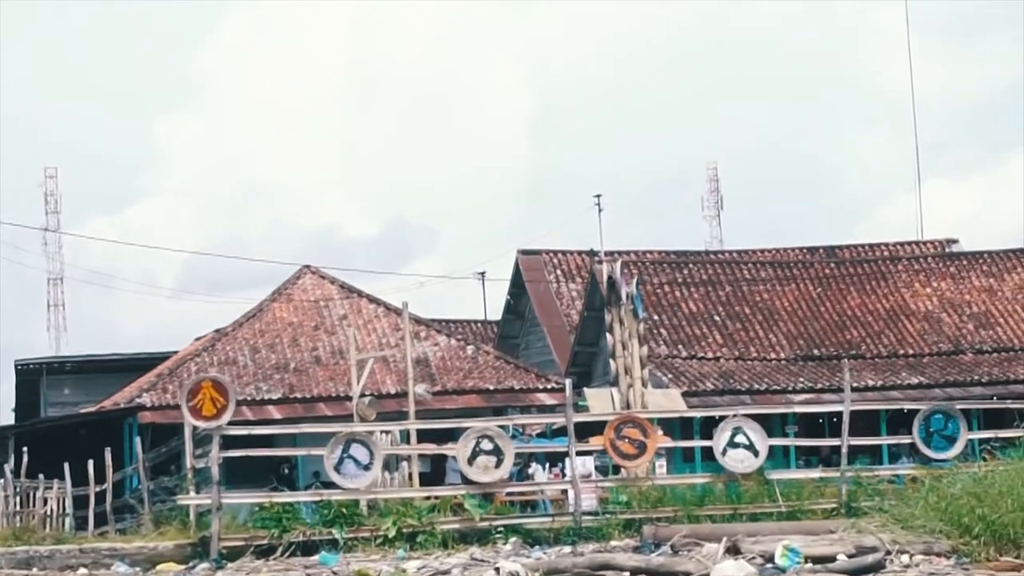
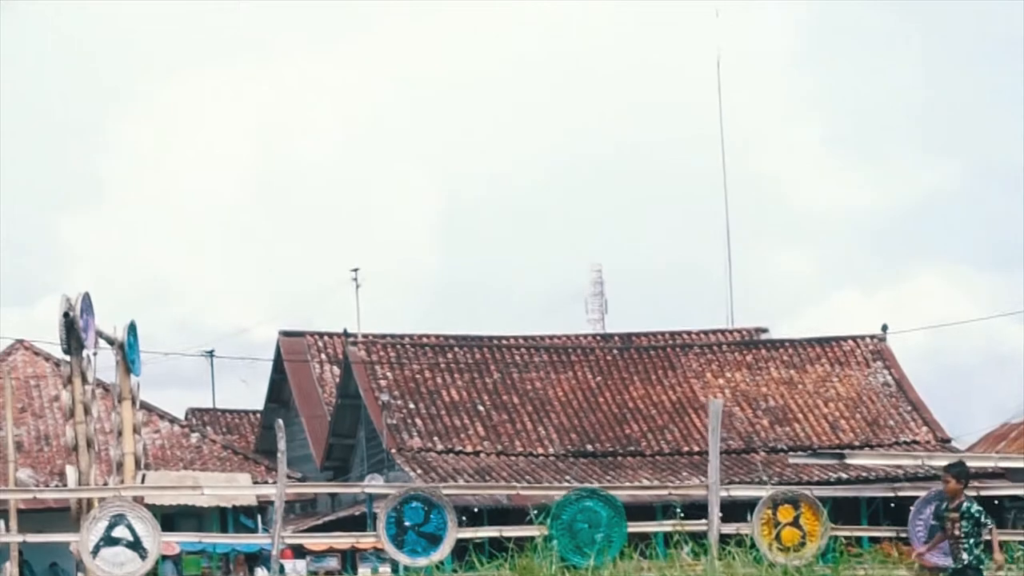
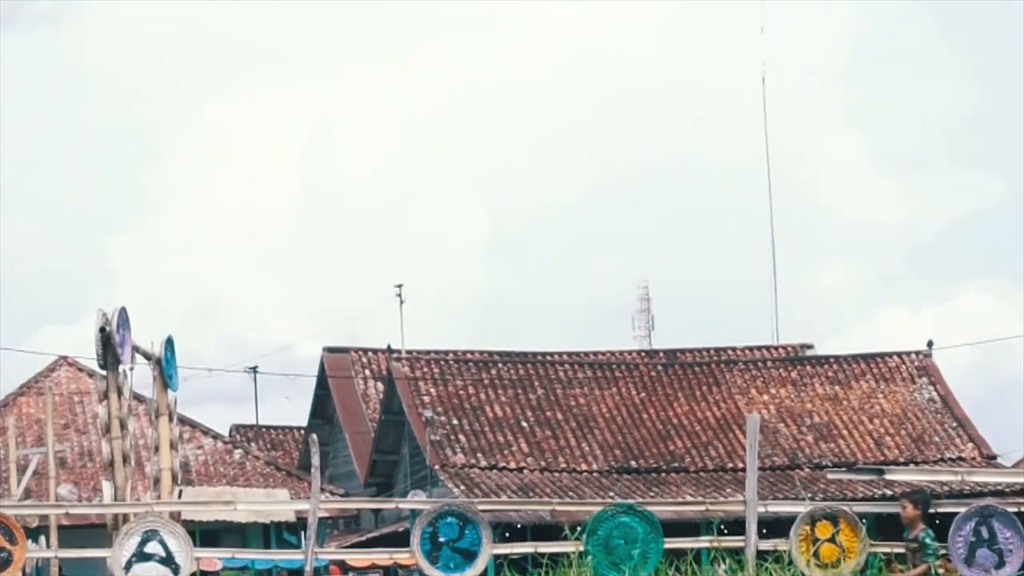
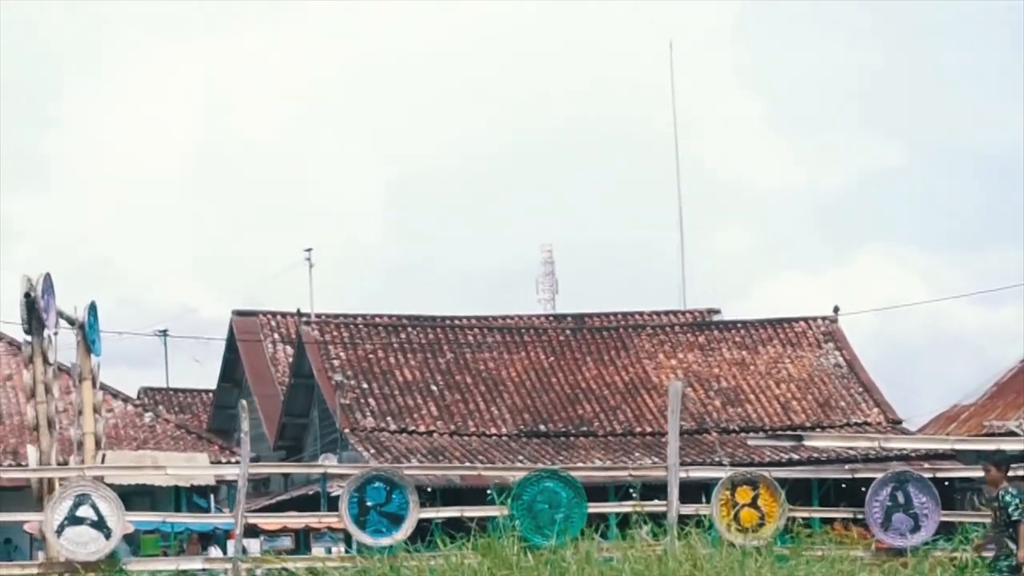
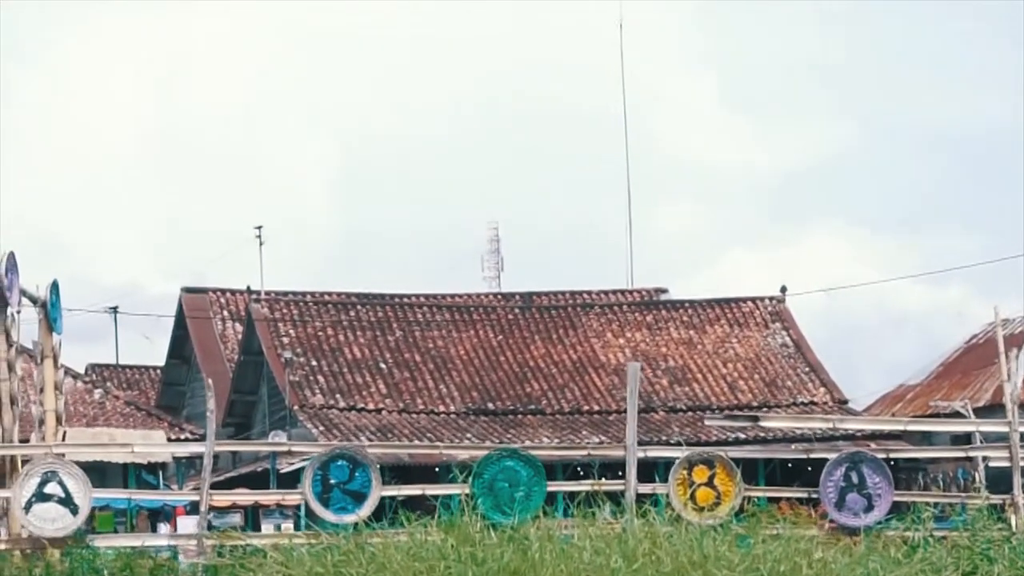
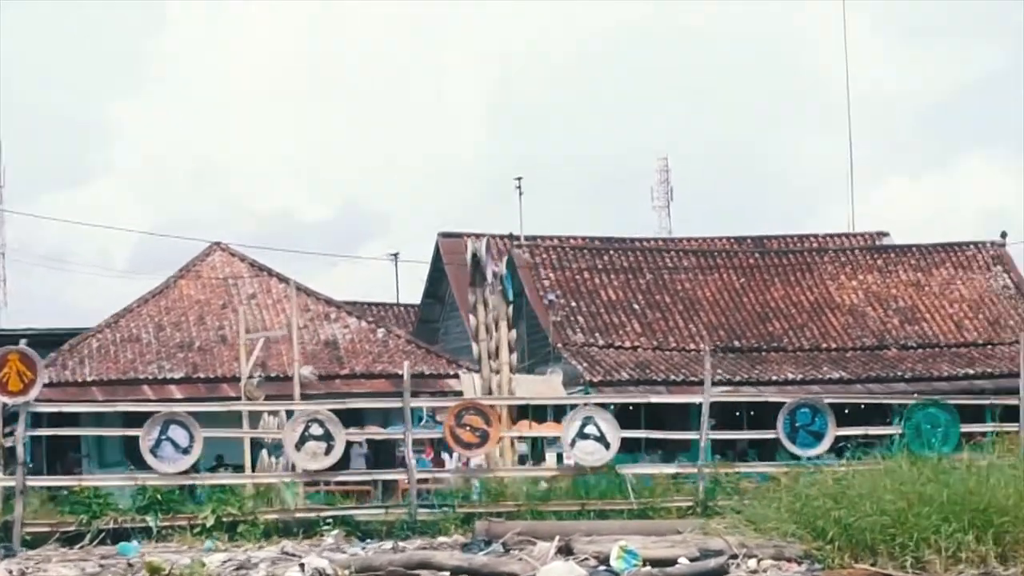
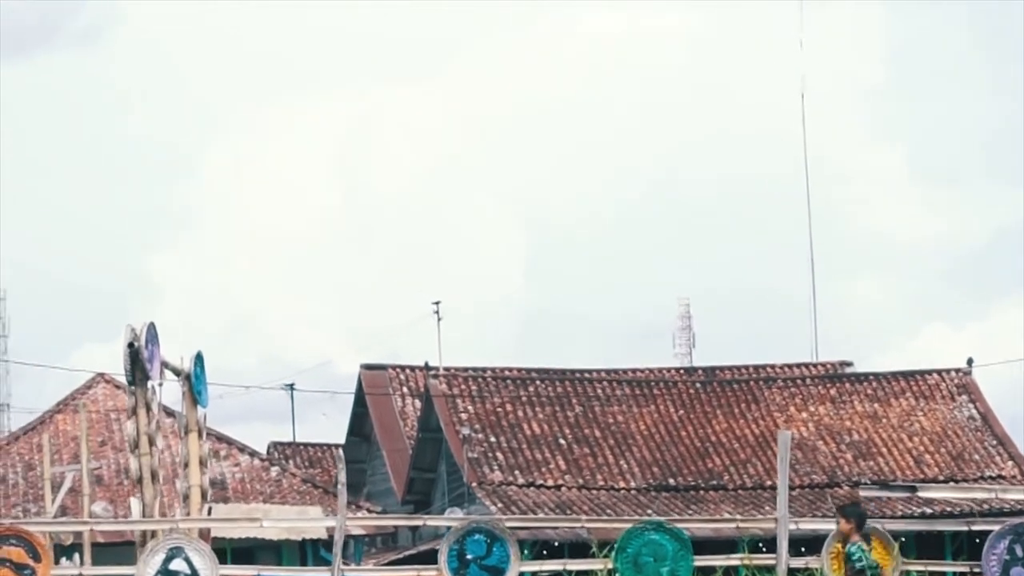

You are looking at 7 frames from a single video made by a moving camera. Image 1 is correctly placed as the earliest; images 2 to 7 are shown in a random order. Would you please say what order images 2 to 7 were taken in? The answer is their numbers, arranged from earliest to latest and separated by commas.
6, 5, 4, 2, 3, 7
